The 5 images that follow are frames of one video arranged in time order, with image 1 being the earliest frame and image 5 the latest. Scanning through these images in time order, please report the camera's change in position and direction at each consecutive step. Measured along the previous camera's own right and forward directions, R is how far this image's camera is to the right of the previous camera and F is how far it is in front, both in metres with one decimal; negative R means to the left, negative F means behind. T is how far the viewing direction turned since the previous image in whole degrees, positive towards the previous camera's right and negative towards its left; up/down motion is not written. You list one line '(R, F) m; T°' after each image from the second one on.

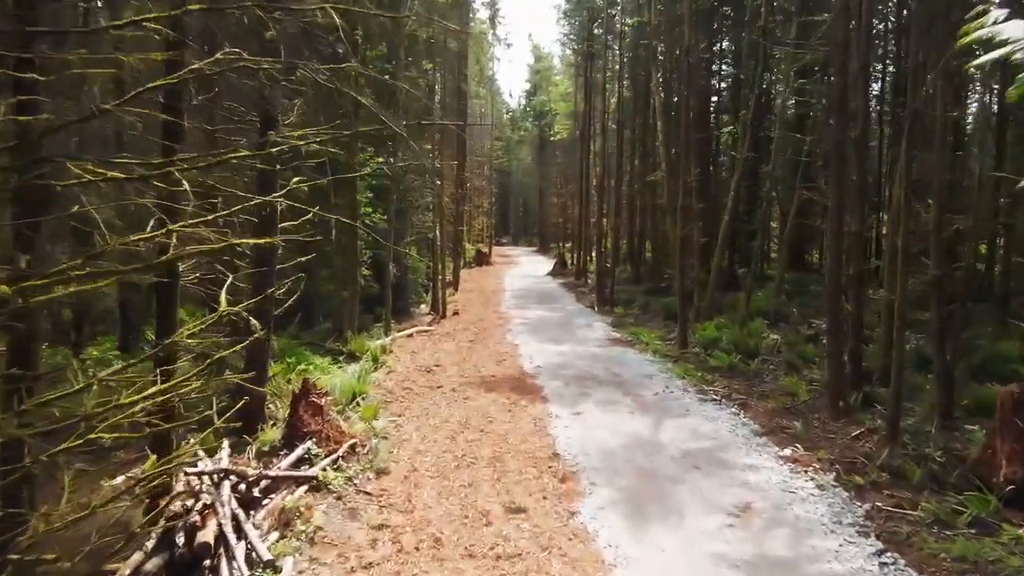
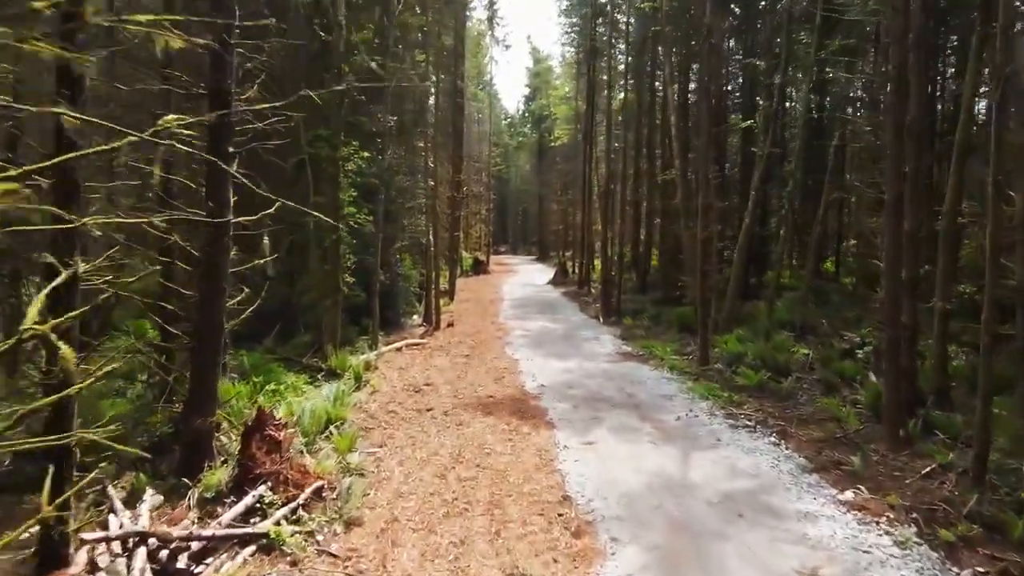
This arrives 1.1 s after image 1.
(0.0, +1.5) m; 0°
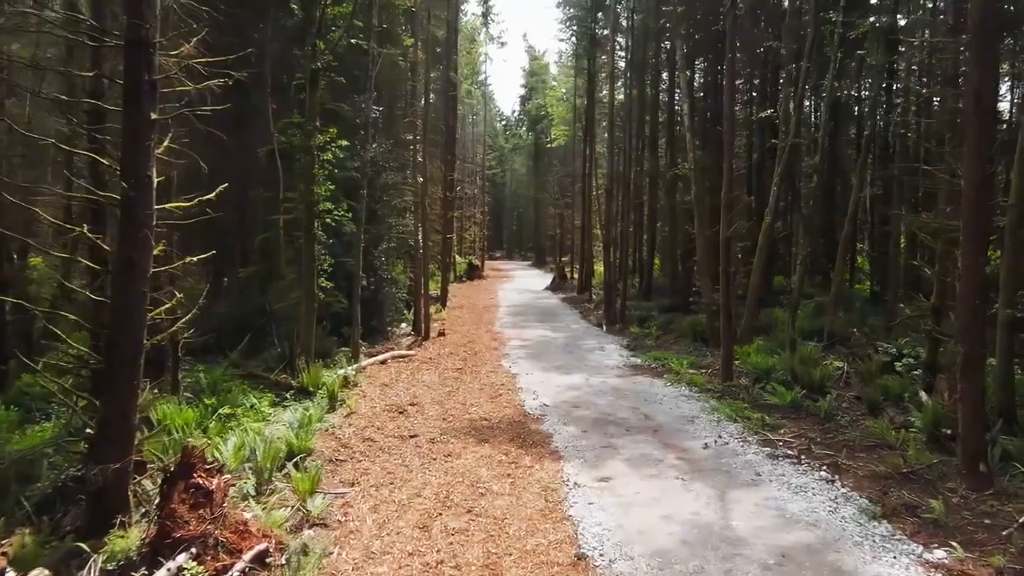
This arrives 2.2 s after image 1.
(0.0, +1.5) m; 0°
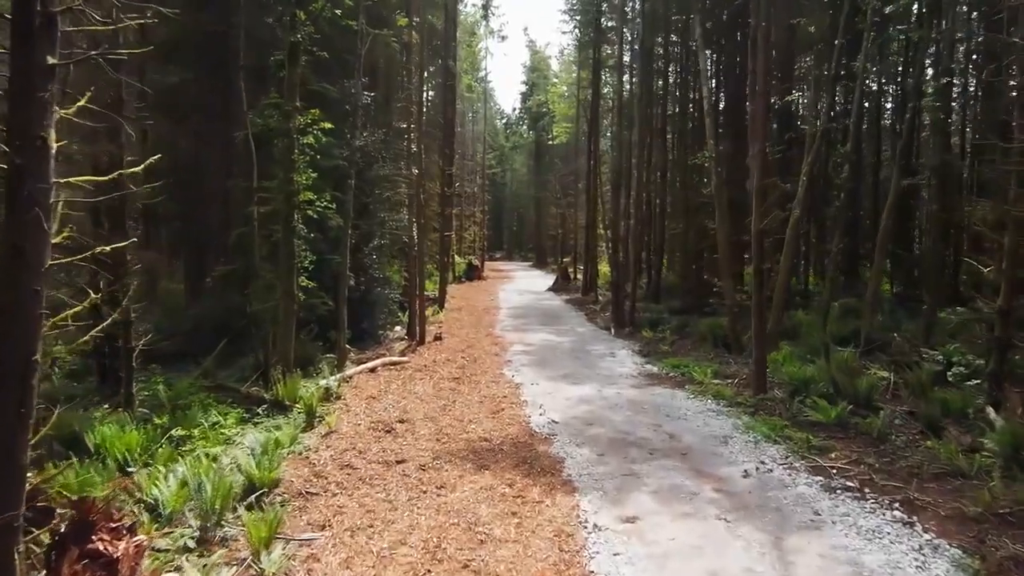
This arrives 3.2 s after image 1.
(-0.1, +1.3) m; 0°
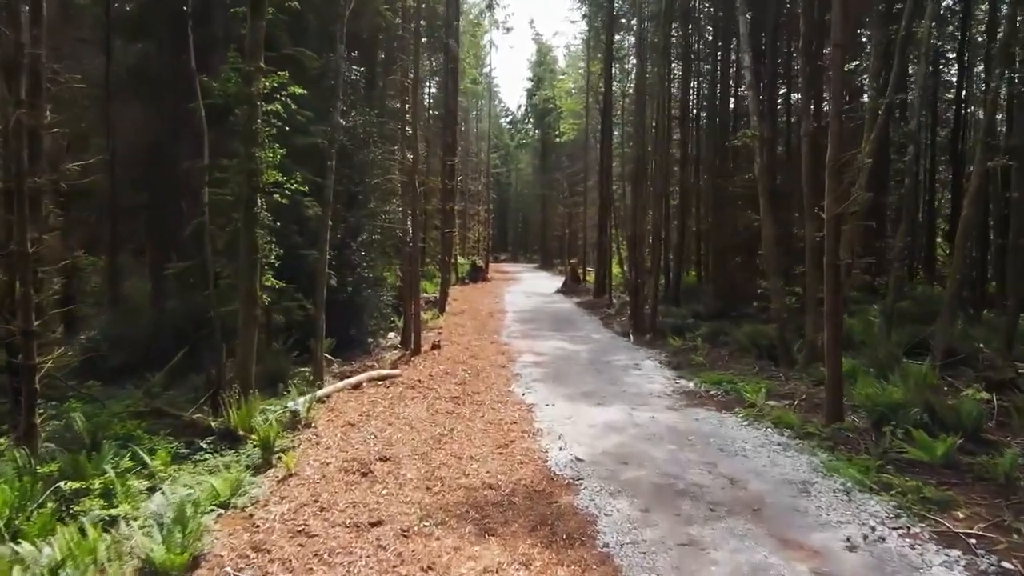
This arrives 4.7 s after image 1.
(-0.1, +1.9) m; 0°
